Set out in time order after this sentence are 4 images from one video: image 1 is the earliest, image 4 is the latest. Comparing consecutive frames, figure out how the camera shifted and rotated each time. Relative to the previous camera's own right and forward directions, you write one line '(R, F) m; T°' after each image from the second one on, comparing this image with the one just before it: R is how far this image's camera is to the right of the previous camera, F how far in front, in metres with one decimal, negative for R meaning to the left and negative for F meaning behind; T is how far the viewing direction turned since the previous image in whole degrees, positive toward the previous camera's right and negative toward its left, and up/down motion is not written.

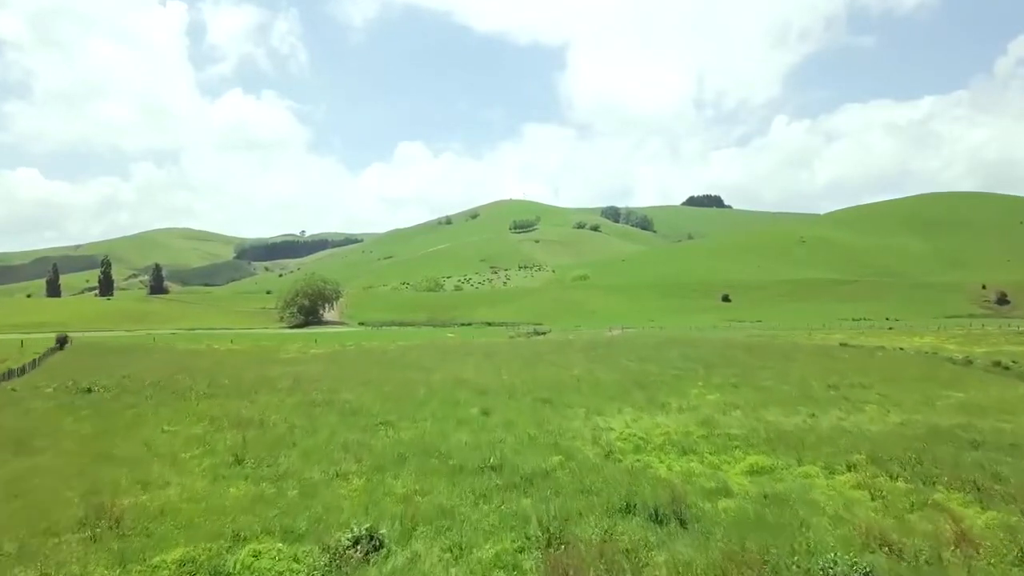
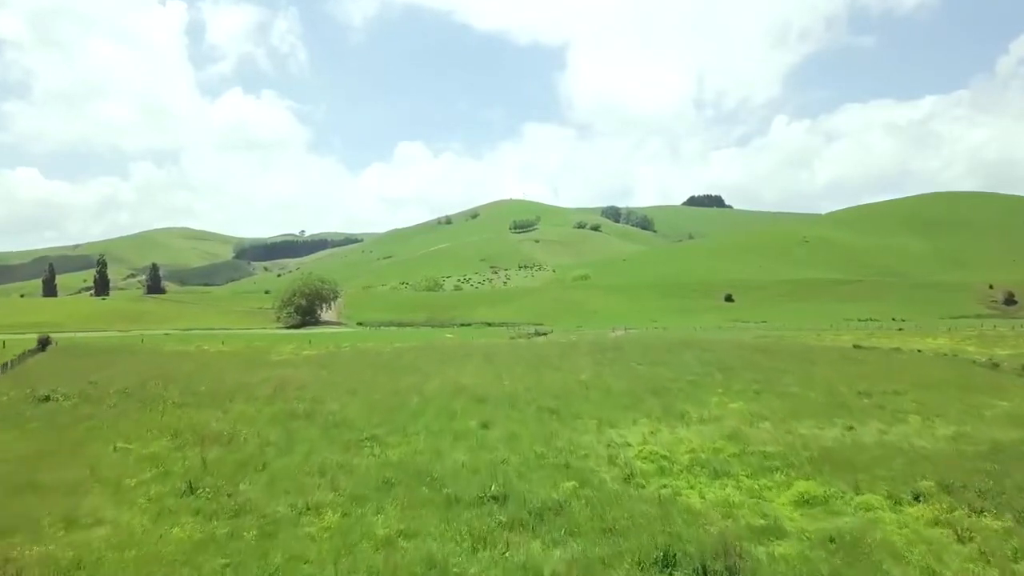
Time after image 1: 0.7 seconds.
(-0.1, +3.1) m; 0°
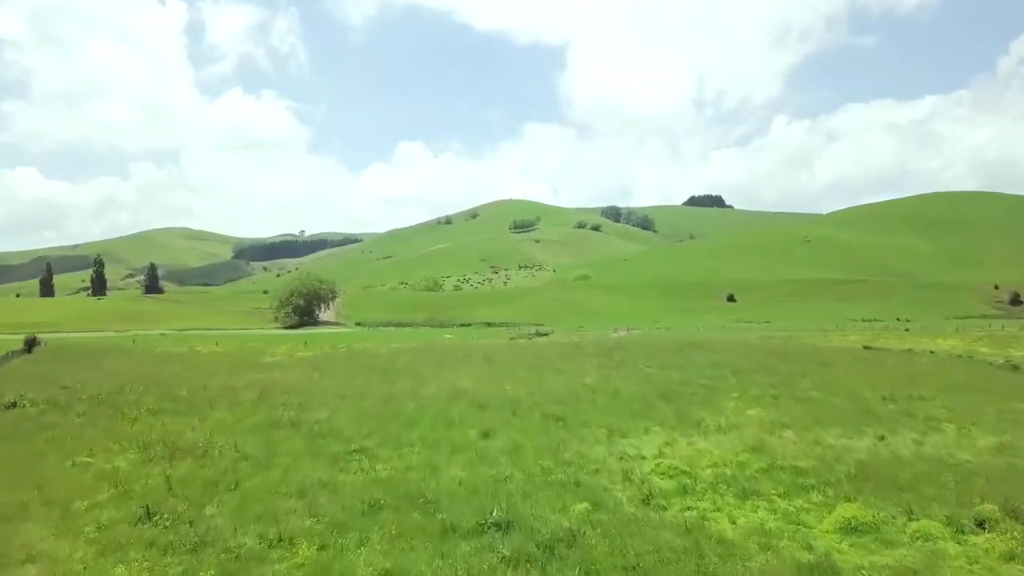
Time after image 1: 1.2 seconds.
(-0.1, +2.1) m; 0°
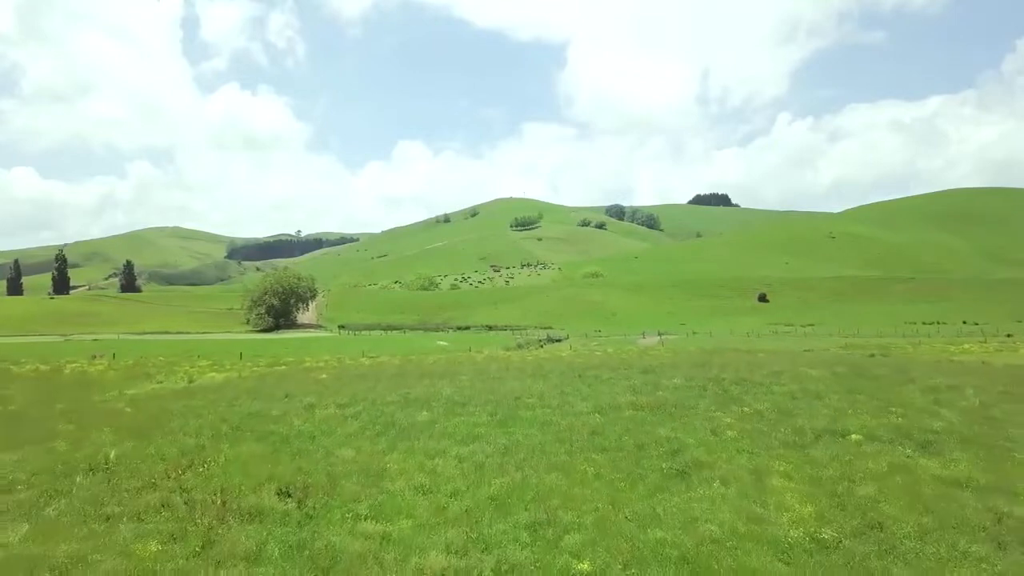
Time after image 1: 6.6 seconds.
(-1.4, +24.9) m; 0°
